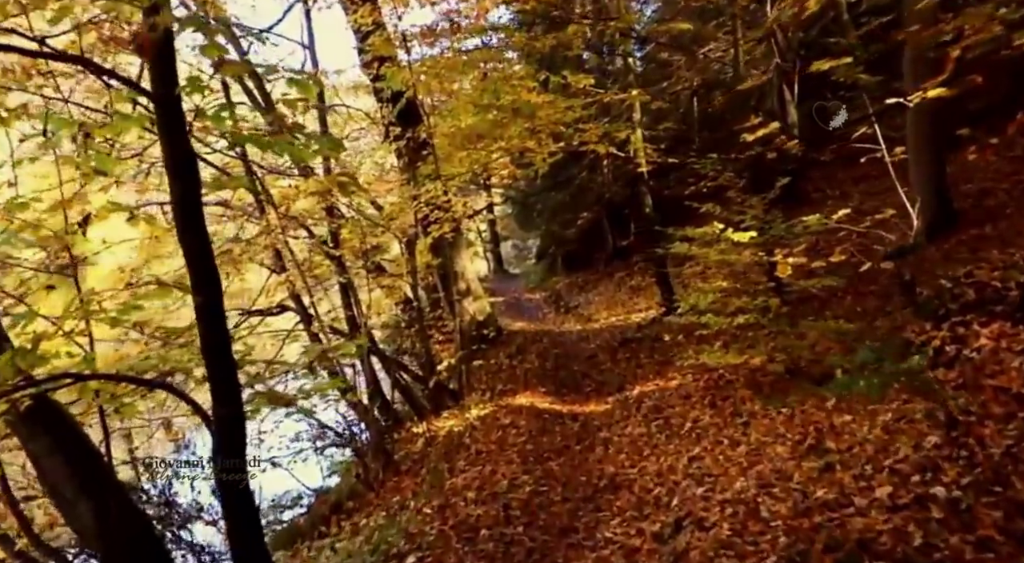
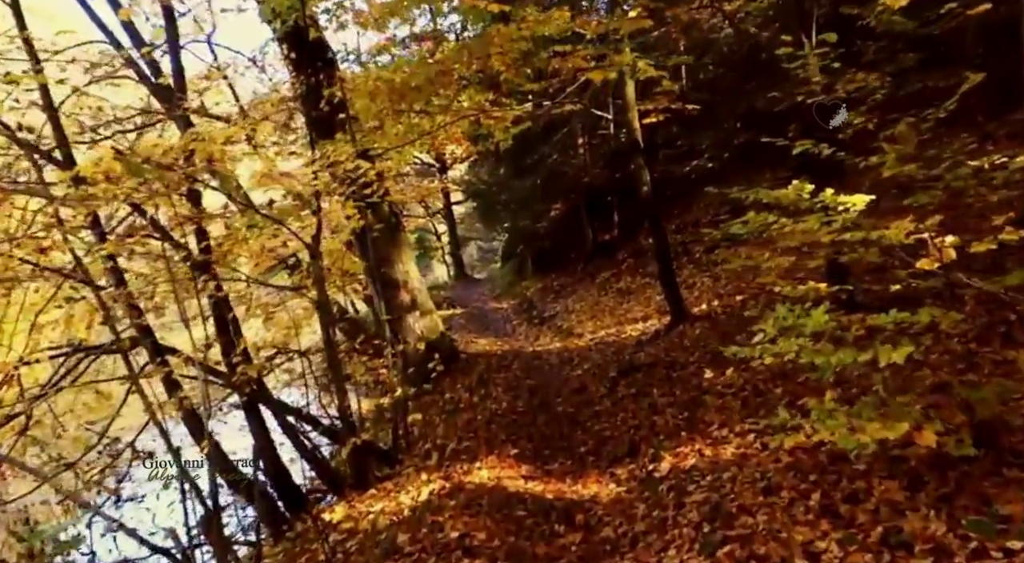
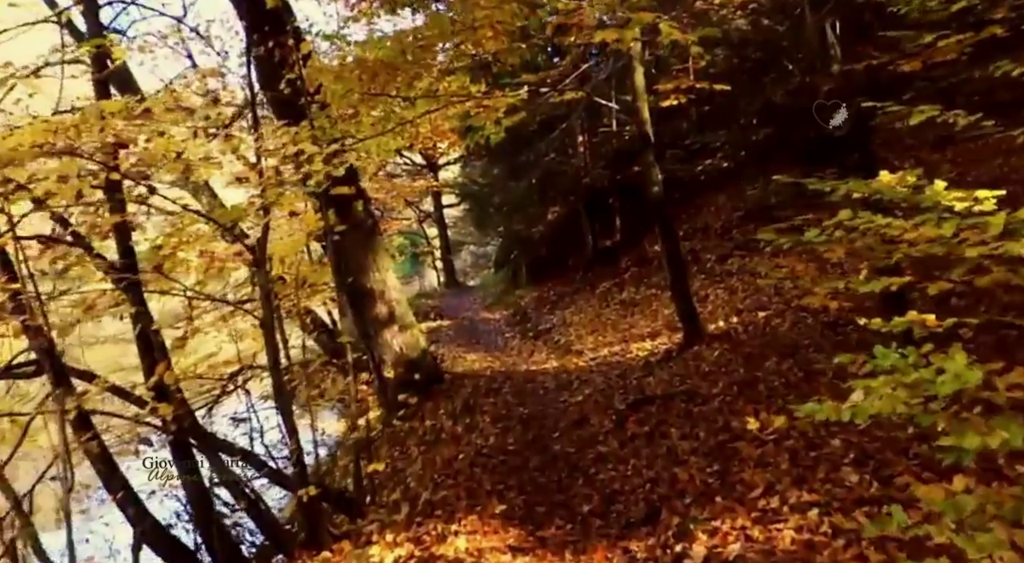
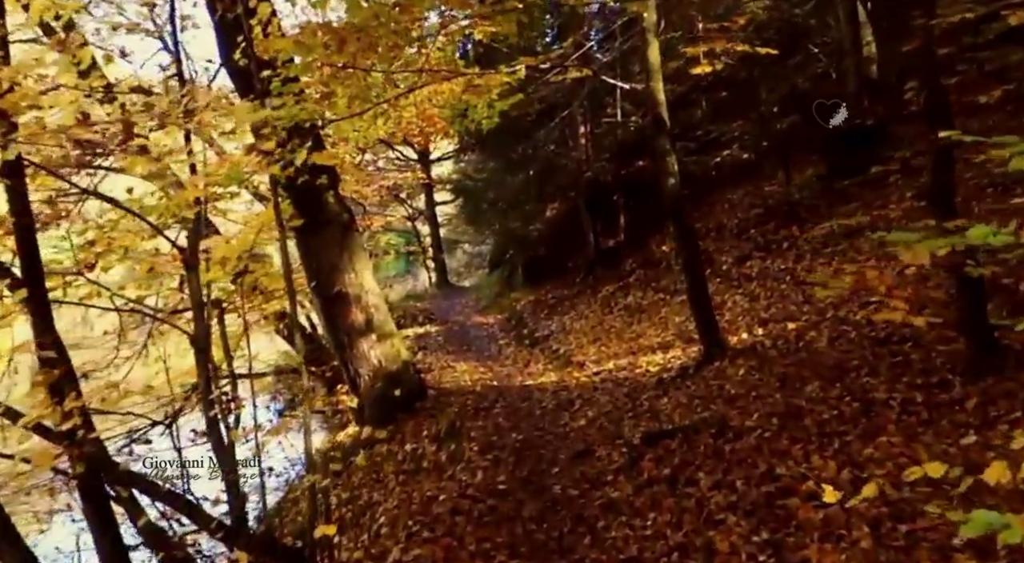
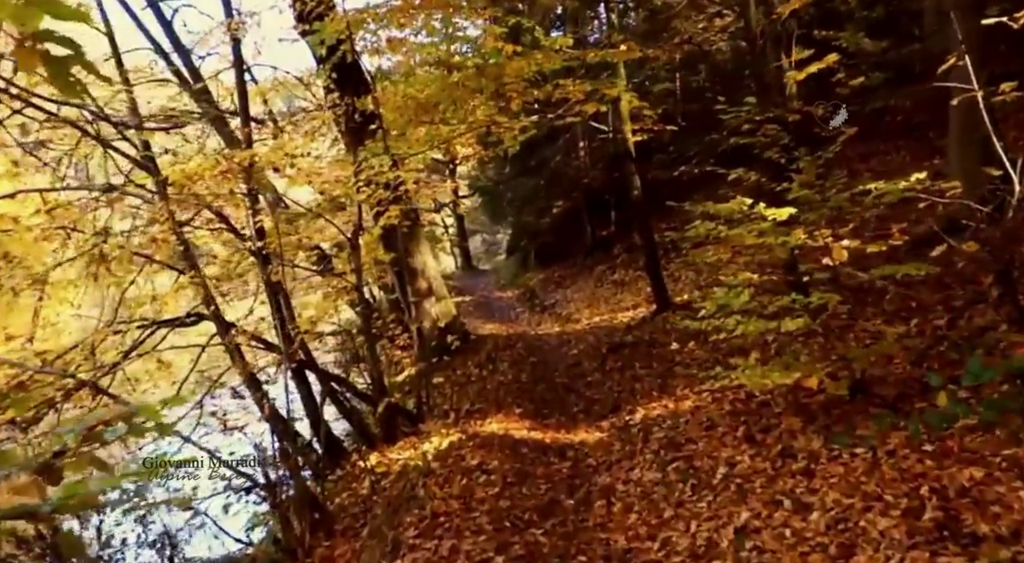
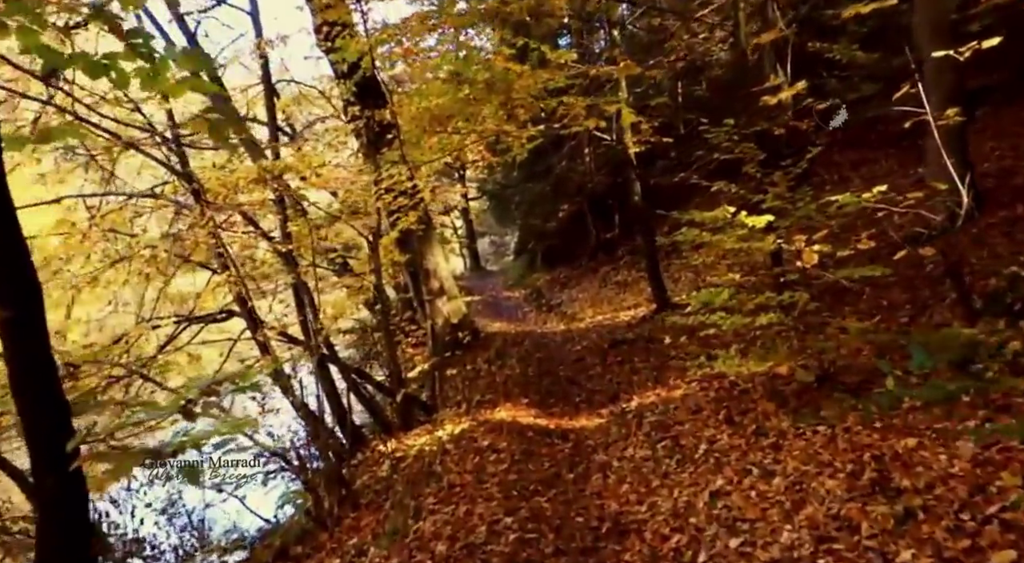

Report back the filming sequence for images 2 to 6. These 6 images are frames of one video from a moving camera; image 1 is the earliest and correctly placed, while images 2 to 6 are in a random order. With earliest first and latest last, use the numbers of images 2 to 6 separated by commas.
6, 5, 2, 3, 4
